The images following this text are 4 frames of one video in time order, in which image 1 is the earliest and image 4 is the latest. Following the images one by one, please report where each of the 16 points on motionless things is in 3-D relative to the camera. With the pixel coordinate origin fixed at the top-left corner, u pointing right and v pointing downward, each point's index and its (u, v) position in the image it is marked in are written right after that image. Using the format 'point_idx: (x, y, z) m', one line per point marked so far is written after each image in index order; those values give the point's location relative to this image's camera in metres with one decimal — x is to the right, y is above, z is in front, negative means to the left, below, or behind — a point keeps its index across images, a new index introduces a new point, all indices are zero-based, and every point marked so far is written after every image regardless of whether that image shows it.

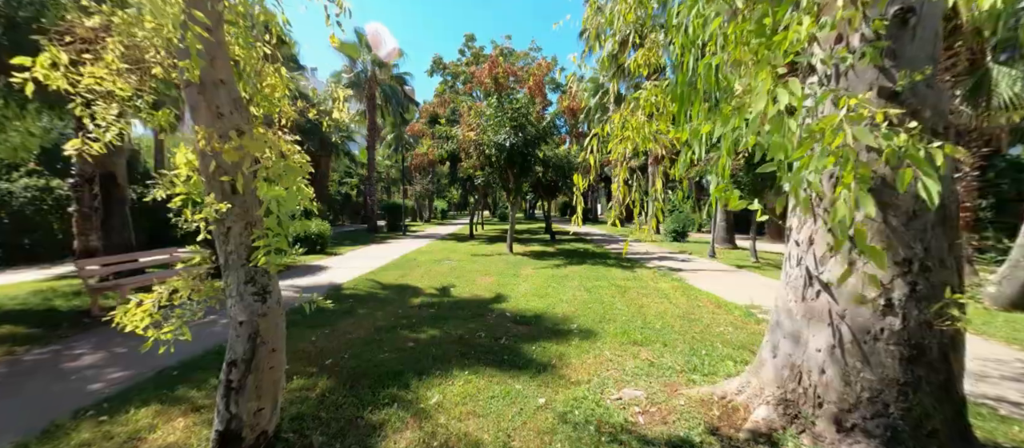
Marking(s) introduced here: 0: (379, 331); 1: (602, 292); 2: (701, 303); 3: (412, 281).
0: (-1.9, -1.6, +5.3) m
1: (+1.9, -1.4, +7.8) m
2: (+3.5, -1.5, +6.9) m
3: (-2.4, -1.4, +8.7) m
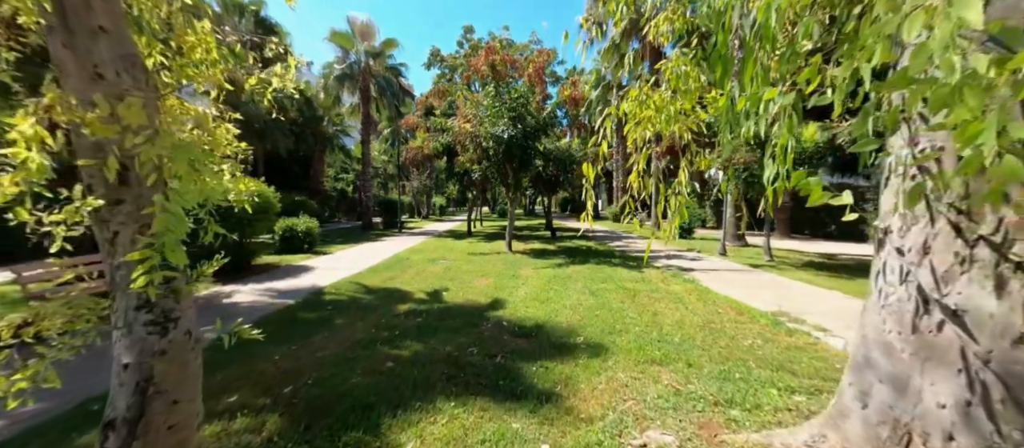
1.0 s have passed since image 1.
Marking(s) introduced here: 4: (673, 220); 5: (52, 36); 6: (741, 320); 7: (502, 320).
0: (-2.0, -1.5, +4.6) m
1: (+1.8, -1.4, +7.1) m
2: (+3.5, -1.4, +6.2) m
3: (-2.4, -1.3, +8.0) m
4: (+1.3, 0.0, +3.0) m
5: (-2.3, +0.9, +1.9) m
6: (+3.5, -1.5, +5.7) m
7: (-0.2, -1.5, +5.7) m
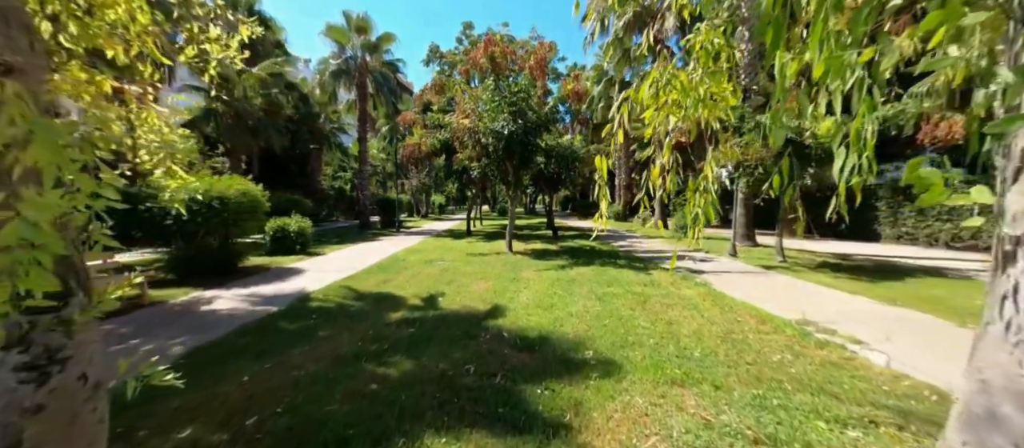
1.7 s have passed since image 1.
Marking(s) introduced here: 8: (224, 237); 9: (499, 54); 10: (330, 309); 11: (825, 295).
0: (-2.0, -1.6, +4.1) m
1: (+1.9, -1.4, +6.6) m
2: (+3.5, -1.4, +5.7) m
3: (-2.4, -1.3, +7.5) m
4: (+1.3, 0.0, +2.5) m
5: (-2.3, +0.9, +1.3) m
6: (+3.5, -1.5, +5.2) m
7: (-0.1, -1.5, +5.2) m
8: (-7.1, -0.3, +9.2) m
9: (-0.5, +6.2, +13.3) m
10: (-3.0, -1.4, +6.1) m
11: (+6.1, -1.4, +7.2) m
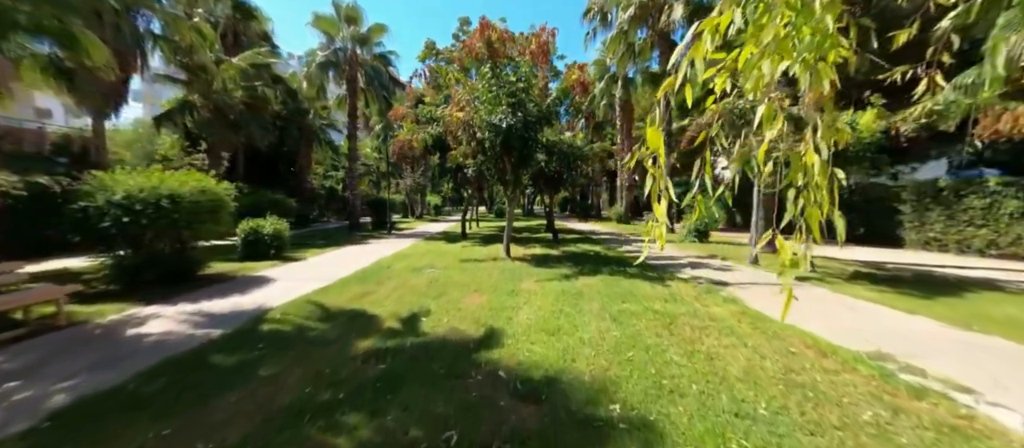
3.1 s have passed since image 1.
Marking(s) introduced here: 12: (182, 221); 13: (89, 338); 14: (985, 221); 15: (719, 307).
0: (-2.0, -1.6, +3.0) m
1: (+1.8, -1.5, +5.4) m
2: (+3.5, -1.5, +4.5) m
3: (-2.4, -1.4, +6.4) m
4: (+1.3, -0.1, +1.3) m
5: (-2.3, +0.9, +0.2) m
6: (+3.5, -1.6, +4.1) m
7: (-0.2, -1.6, +4.1) m
8: (-7.2, -0.4, +8.0) m
9: (-0.5, +6.1, +12.2) m
10: (-3.0, -1.5, +5.0) m
11: (+6.1, -1.5, +6.1) m
12: (-6.8, +0.1, +7.5) m
13: (-5.7, -1.5, +5.0) m
14: (+15.3, +0.1, +11.9) m
15: (+3.6, -1.4, +6.3) m
